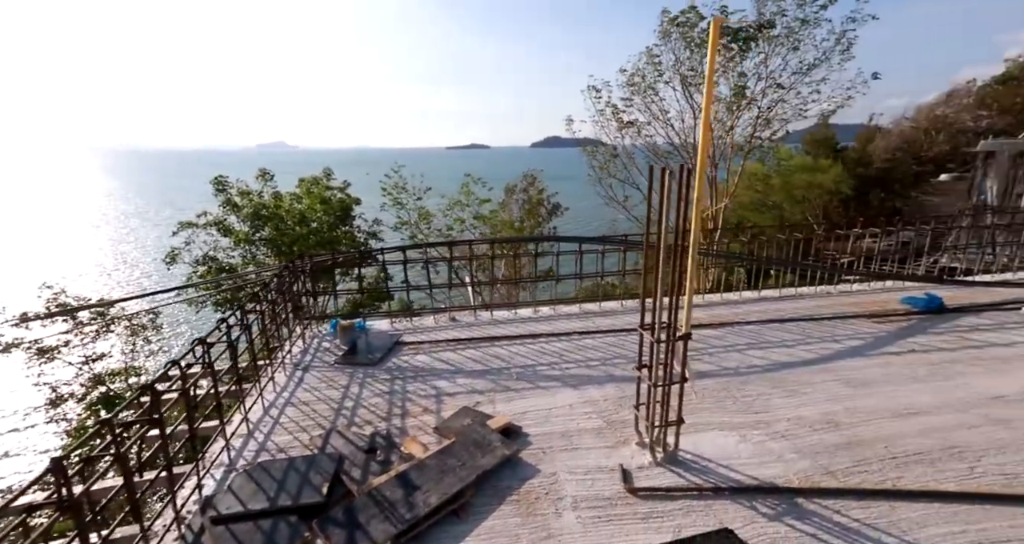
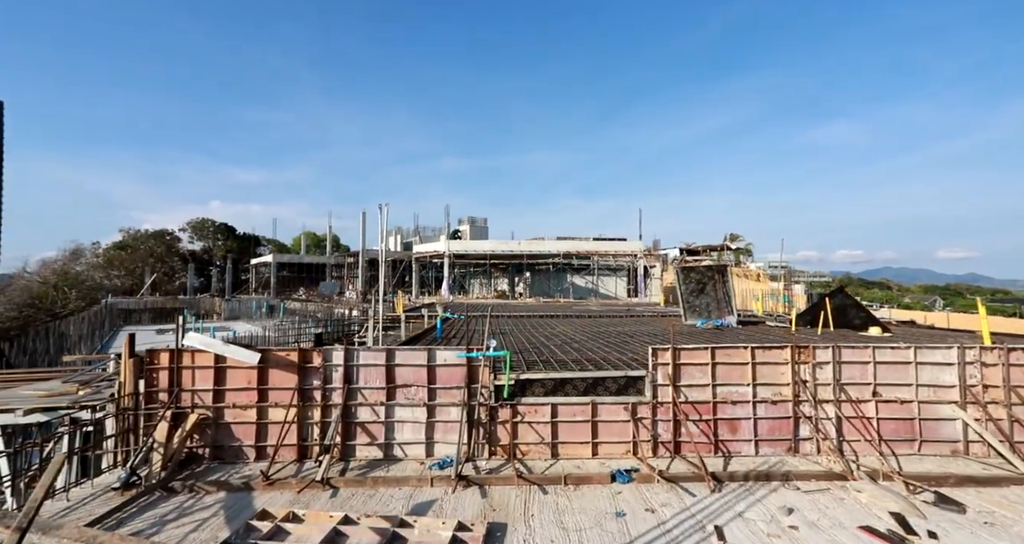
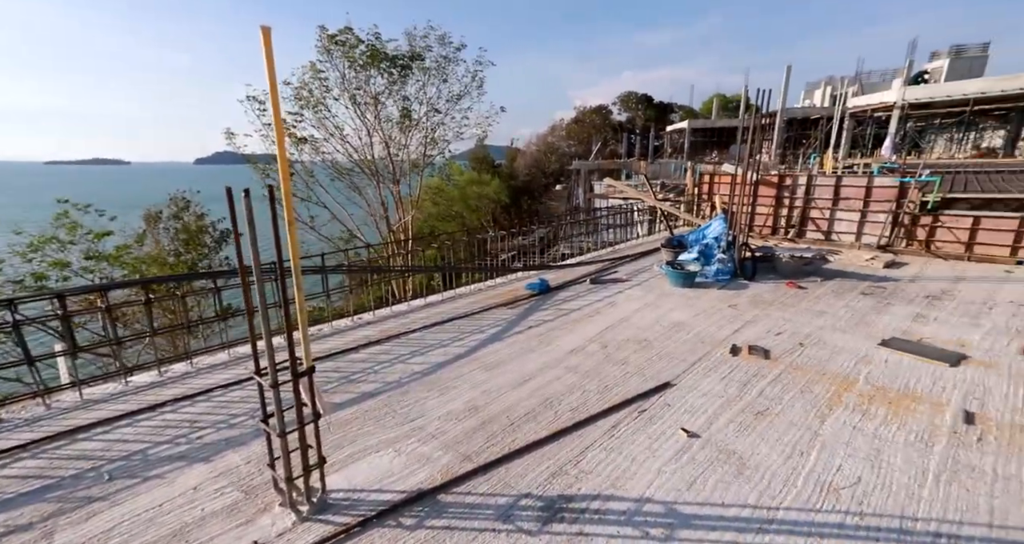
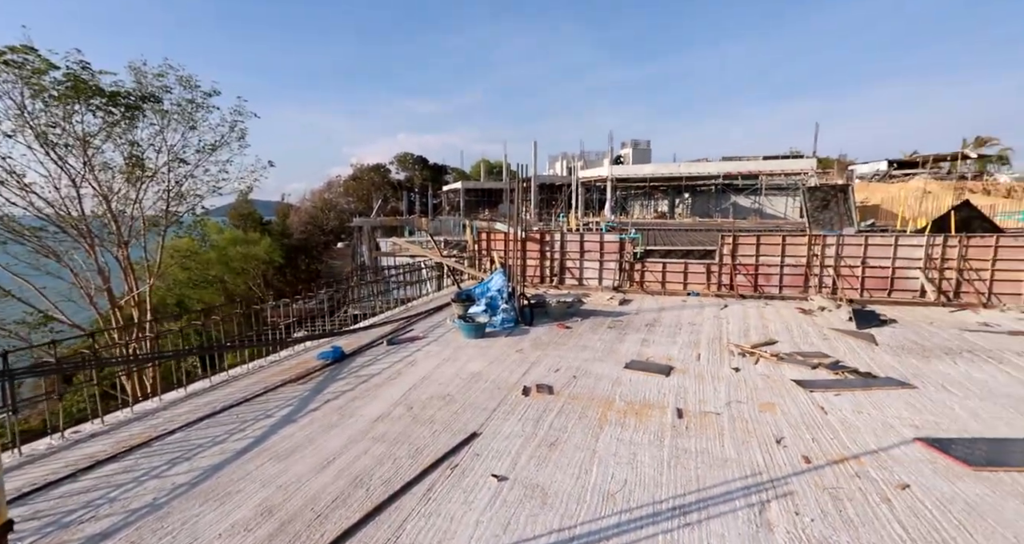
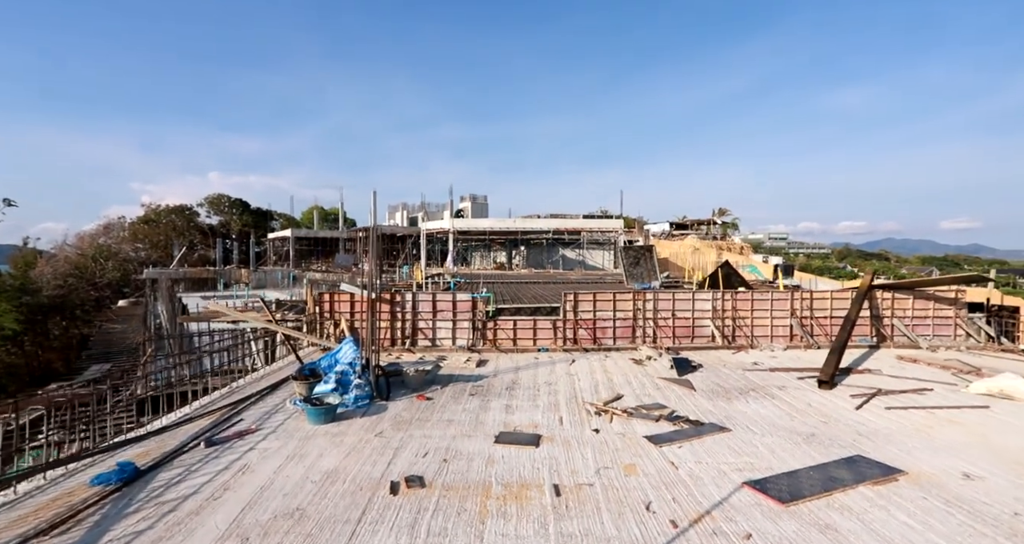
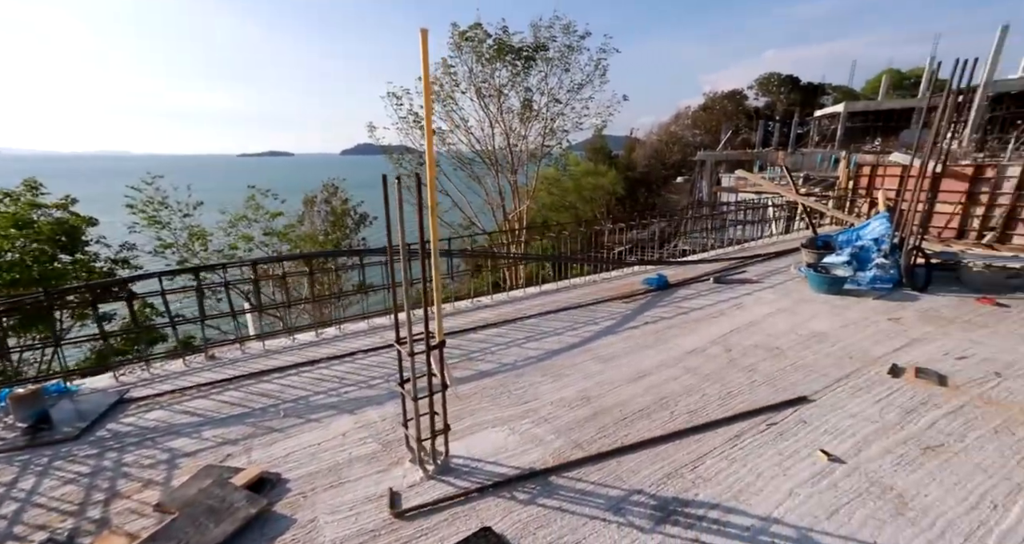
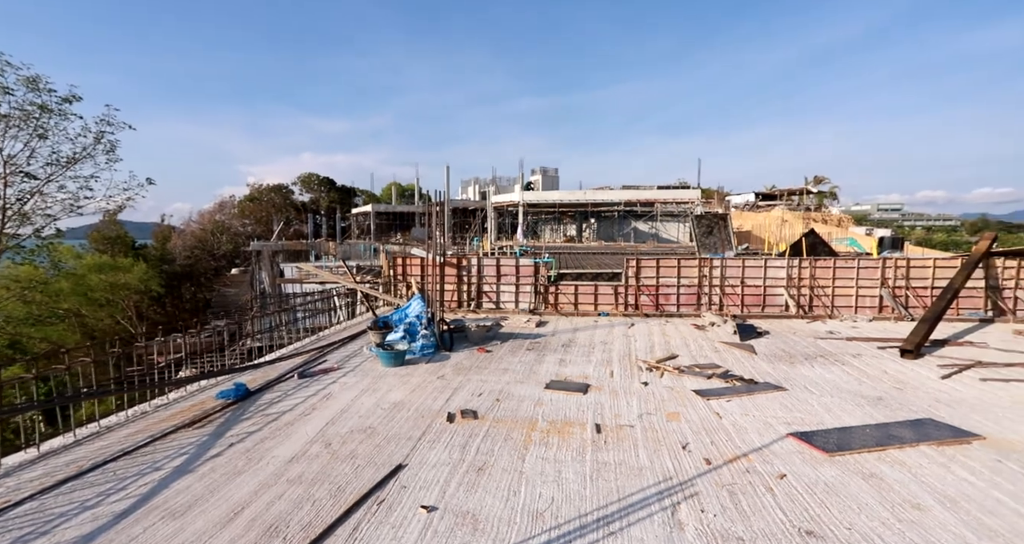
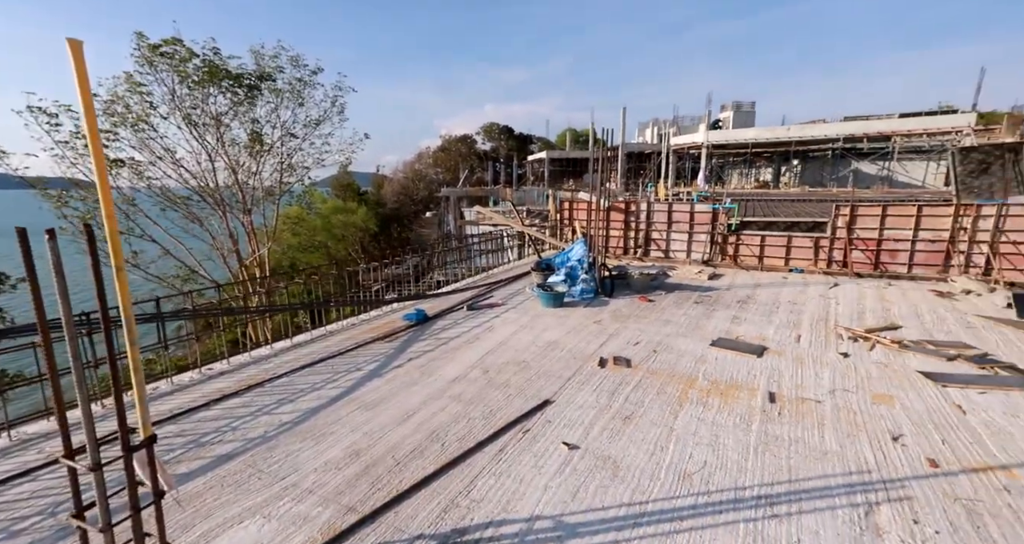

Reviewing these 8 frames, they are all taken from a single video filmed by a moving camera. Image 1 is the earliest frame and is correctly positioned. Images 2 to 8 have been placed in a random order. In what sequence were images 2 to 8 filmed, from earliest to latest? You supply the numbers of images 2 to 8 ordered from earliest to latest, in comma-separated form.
6, 3, 8, 4, 7, 5, 2
